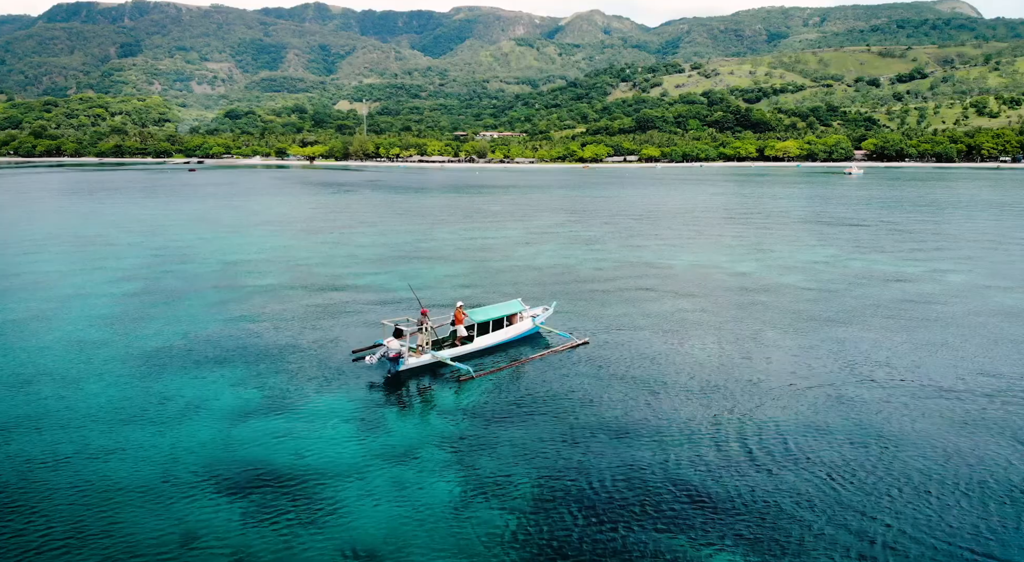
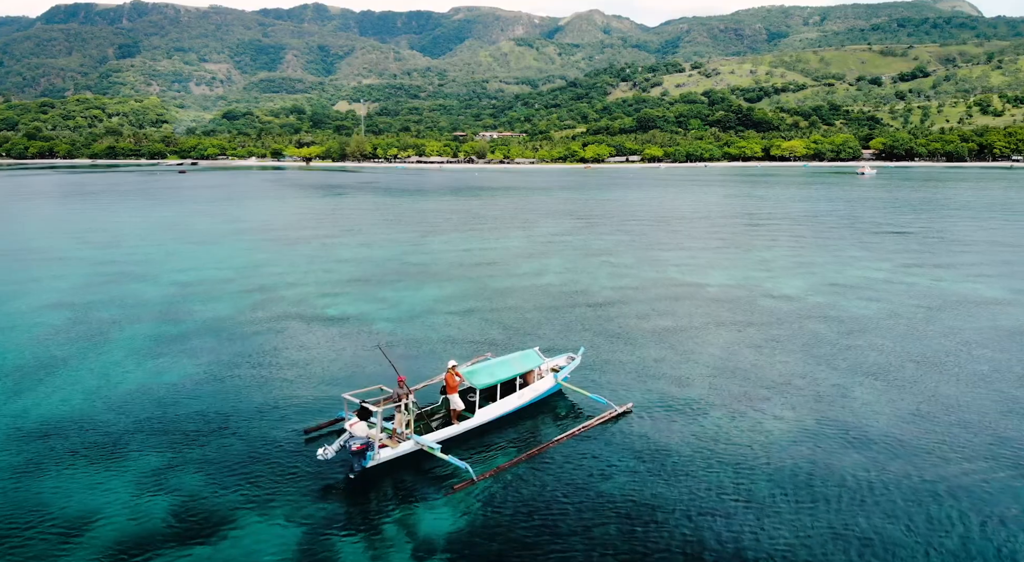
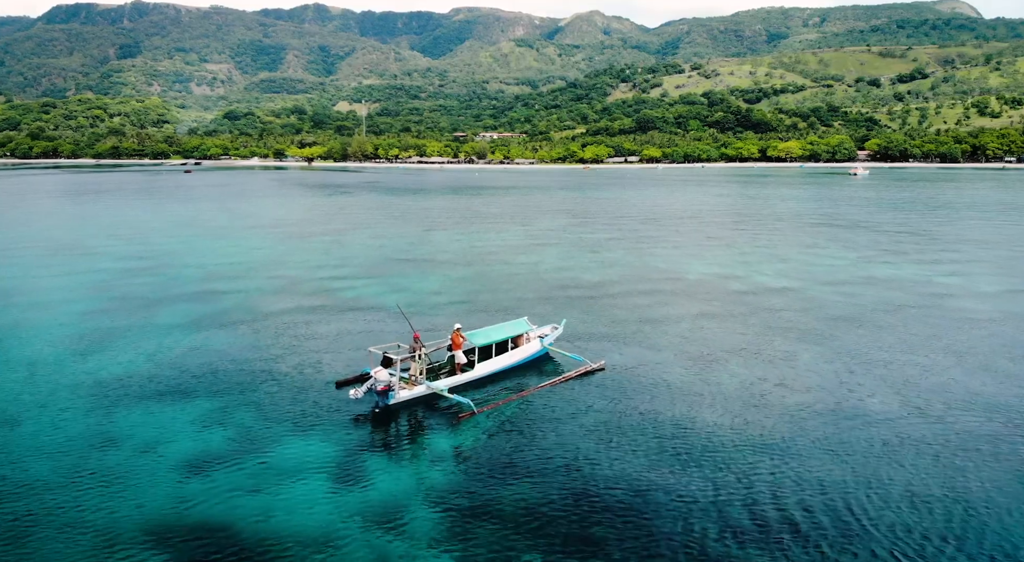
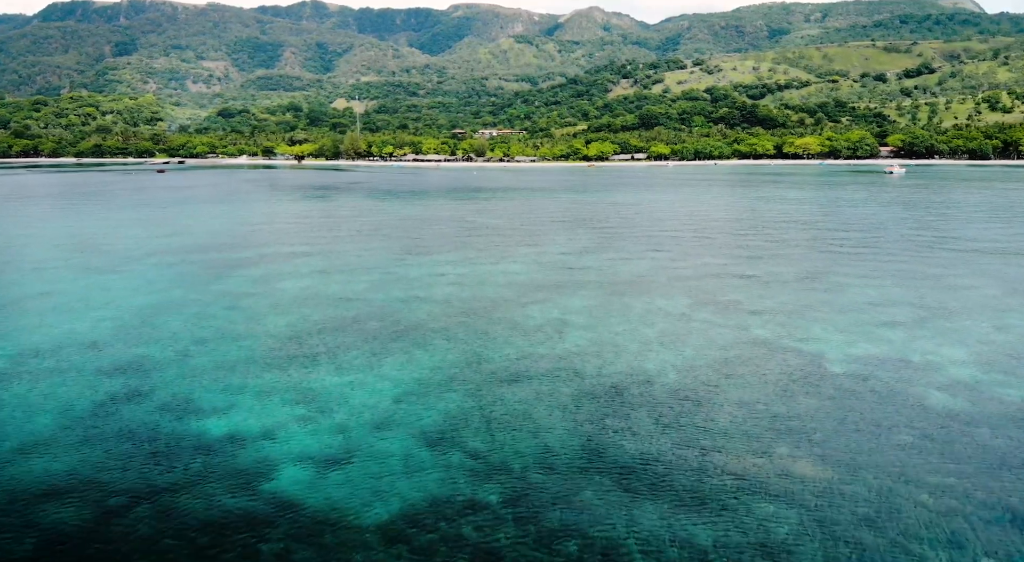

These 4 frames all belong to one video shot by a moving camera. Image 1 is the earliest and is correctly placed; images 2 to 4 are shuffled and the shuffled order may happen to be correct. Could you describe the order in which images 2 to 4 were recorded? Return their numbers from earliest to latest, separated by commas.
3, 2, 4
